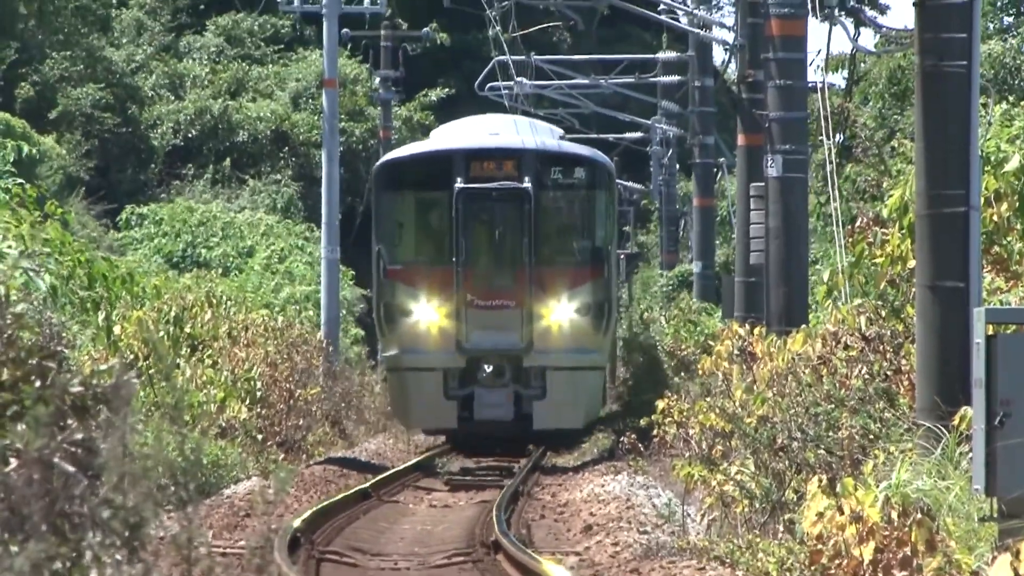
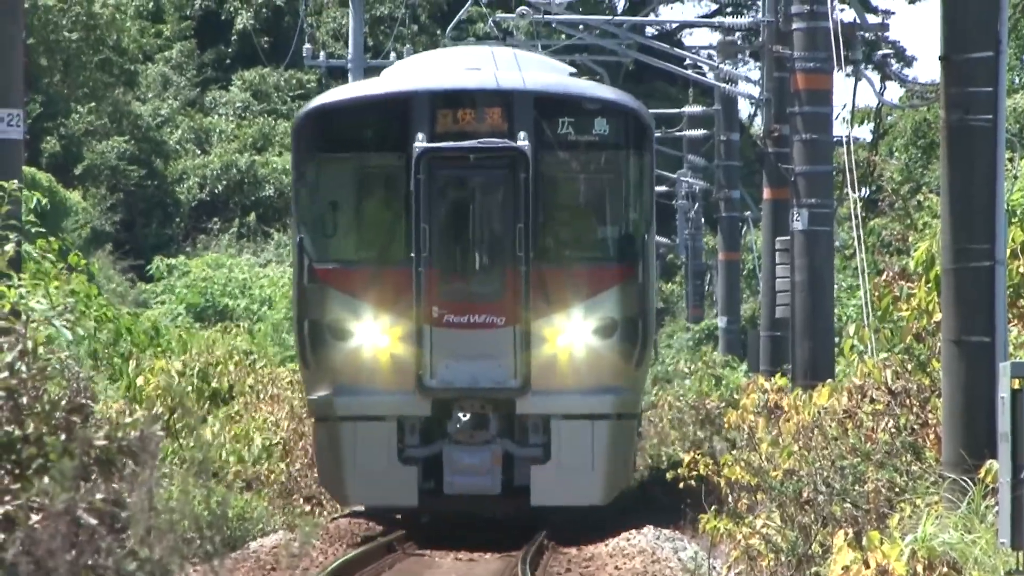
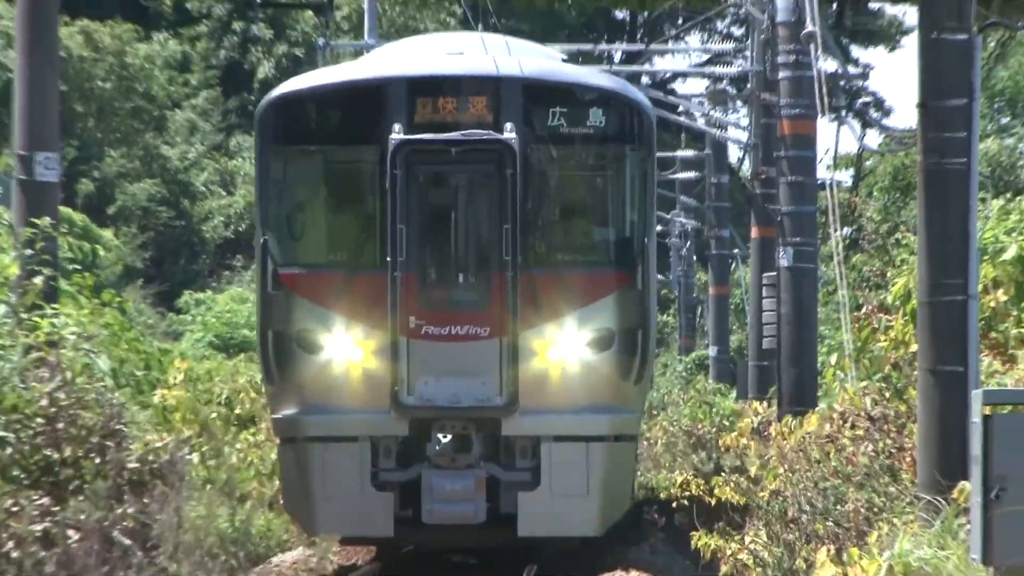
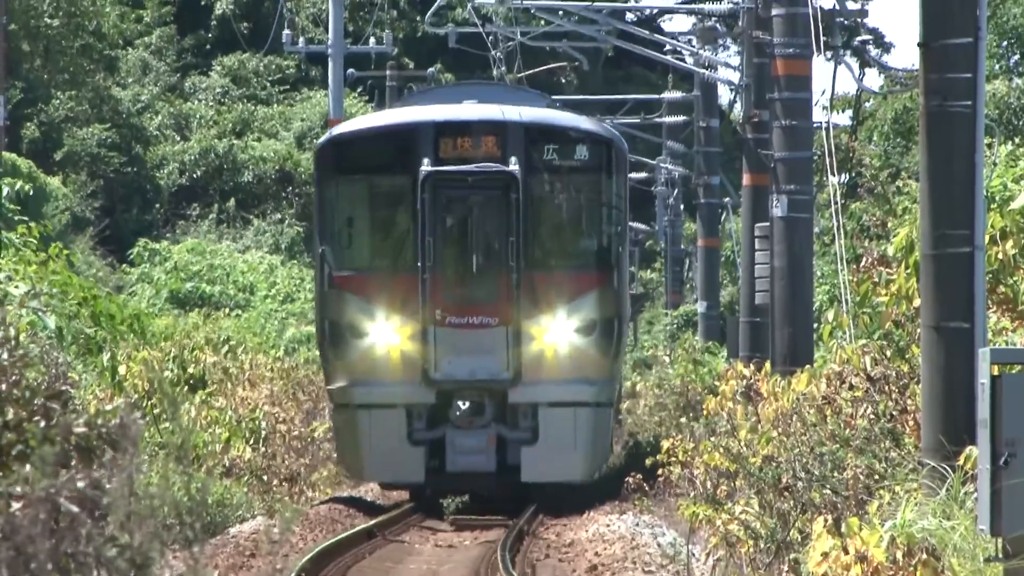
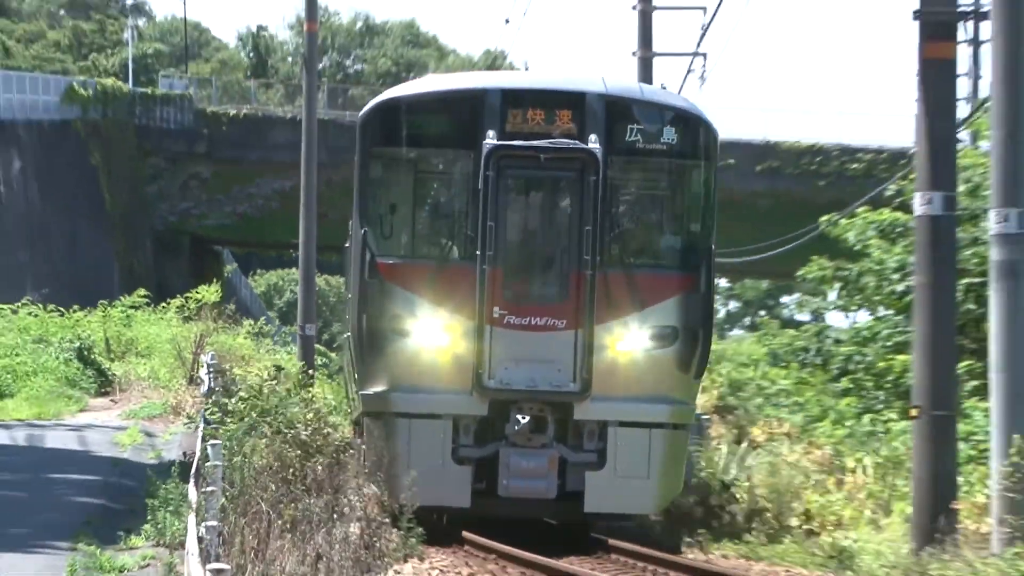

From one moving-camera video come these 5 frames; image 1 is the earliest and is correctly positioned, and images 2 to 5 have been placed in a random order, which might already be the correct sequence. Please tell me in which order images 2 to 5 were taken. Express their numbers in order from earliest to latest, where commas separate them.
4, 2, 3, 5
